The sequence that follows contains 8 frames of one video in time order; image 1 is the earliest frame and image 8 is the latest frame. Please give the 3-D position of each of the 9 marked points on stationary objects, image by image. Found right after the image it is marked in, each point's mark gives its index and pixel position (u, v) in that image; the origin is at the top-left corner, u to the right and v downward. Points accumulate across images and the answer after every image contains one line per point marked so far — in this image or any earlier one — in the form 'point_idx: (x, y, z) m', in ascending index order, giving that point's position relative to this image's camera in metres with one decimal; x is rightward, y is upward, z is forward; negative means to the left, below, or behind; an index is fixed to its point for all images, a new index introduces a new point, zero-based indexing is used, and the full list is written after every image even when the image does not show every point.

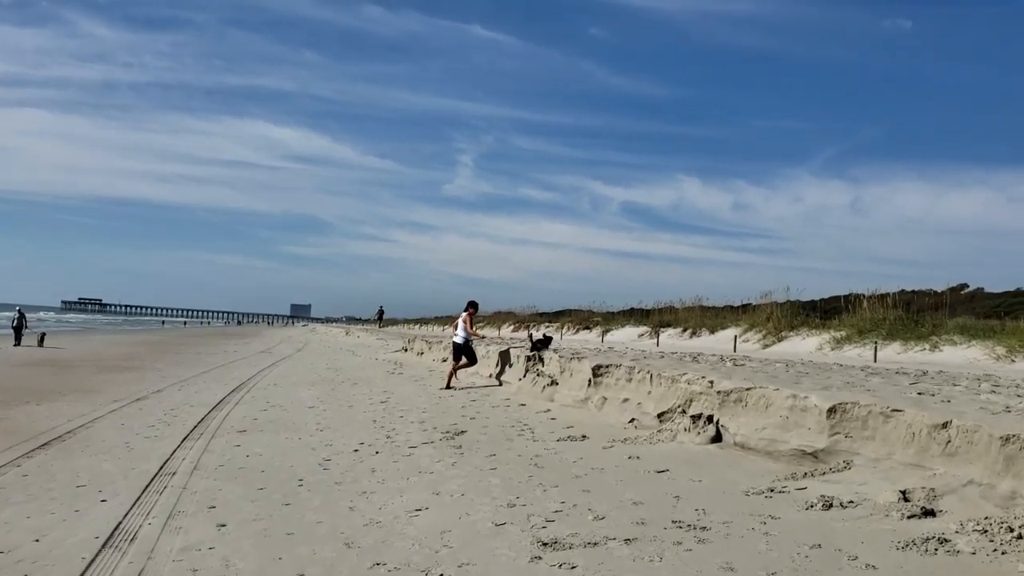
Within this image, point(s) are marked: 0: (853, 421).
0: (+1.8, -0.6, +5.0) m
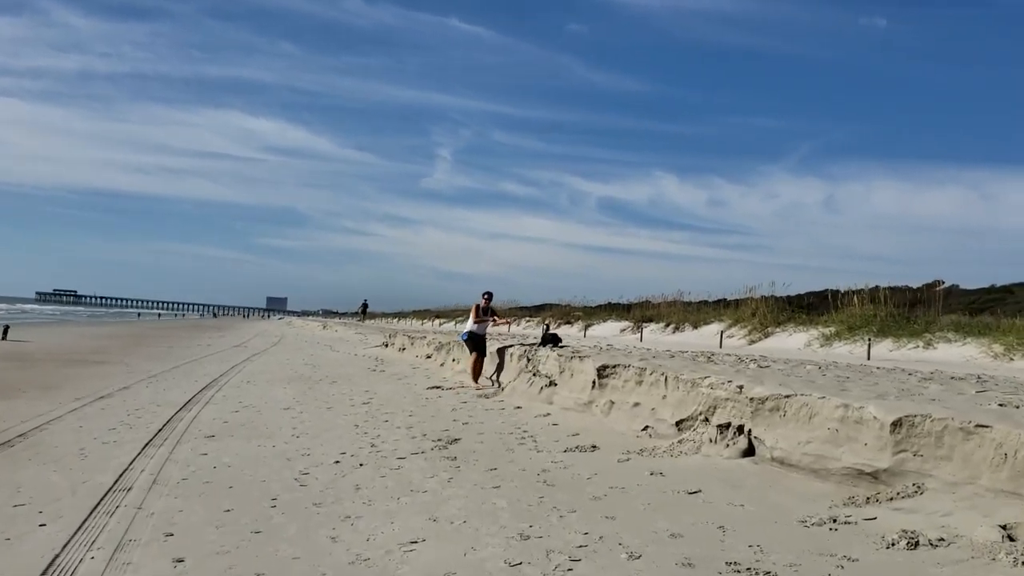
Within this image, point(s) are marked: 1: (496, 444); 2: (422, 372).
0: (+1.8, -0.7, +4.1) m
1: (-0.1, -1.1, +6.5) m
2: (-1.3, -1.2, +13.2) m
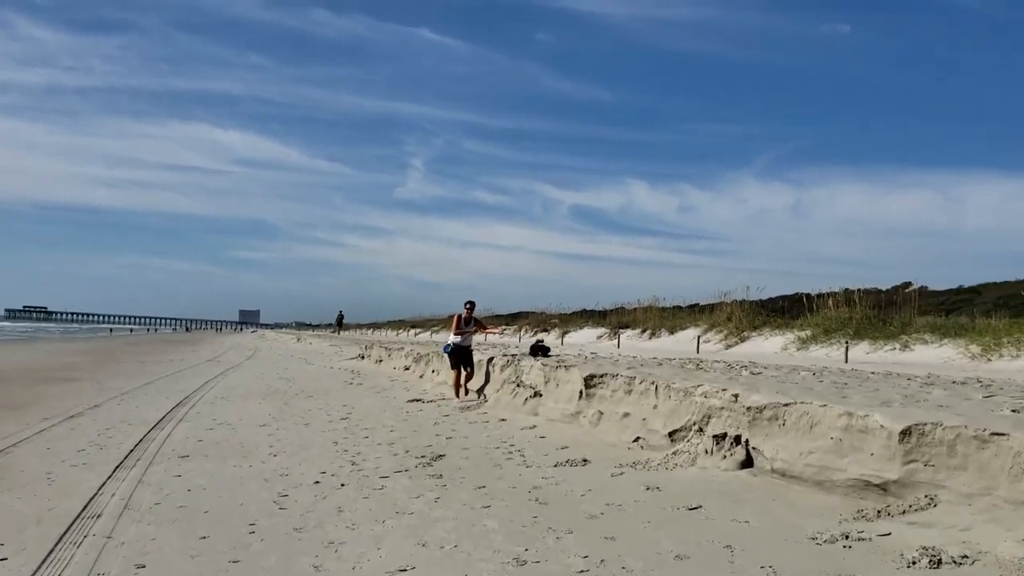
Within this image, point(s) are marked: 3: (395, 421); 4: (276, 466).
0: (+1.8, -0.7, +3.9) m
1: (-0.2, -1.1, +6.2) m
2: (-1.5, -1.3, +12.9) m
3: (-1.1, -1.3, +8.8) m
4: (-1.7, -1.3, +6.7) m
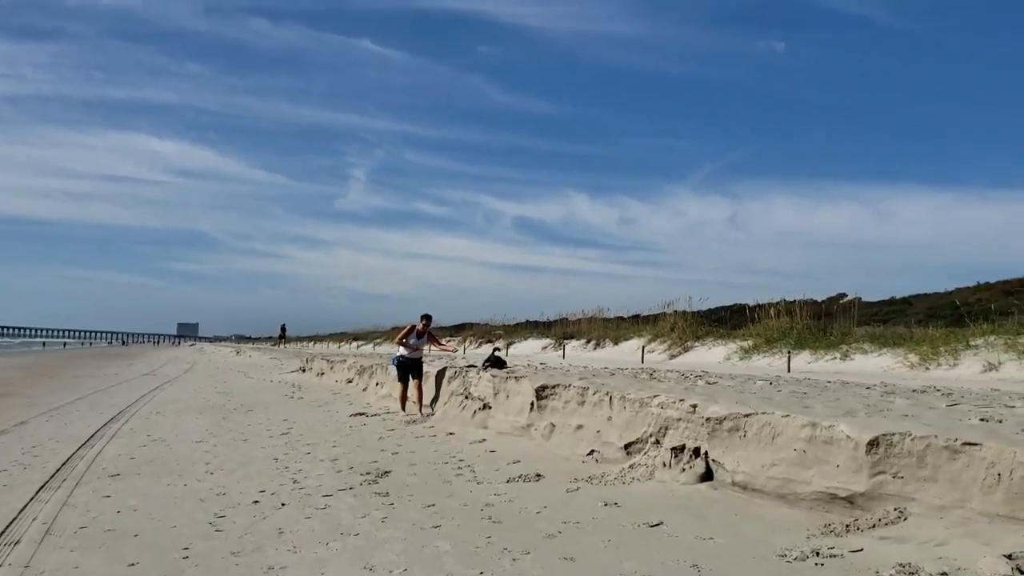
0: (+1.6, -0.7, +3.8) m
1: (-0.5, -1.2, +6.0) m
2: (-2.3, -1.5, +12.6) m
3: (-1.6, -1.3, +8.5) m
4: (-2.0, -1.3, +6.3) m
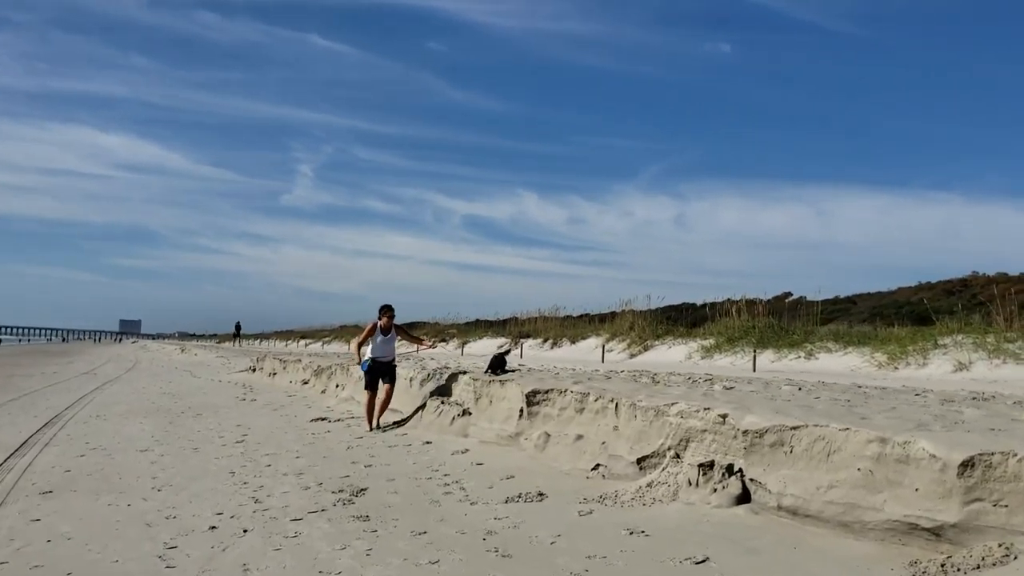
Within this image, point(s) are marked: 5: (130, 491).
0: (+1.7, -0.7, +3.2) m
1: (-0.5, -1.2, +5.2) m
2: (-2.6, -1.4, +11.7) m
3: (-1.7, -1.3, +7.7) m
4: (-2.1, -1.3, +5.5) m
5: (-2.4, -1.3, +6.0) m
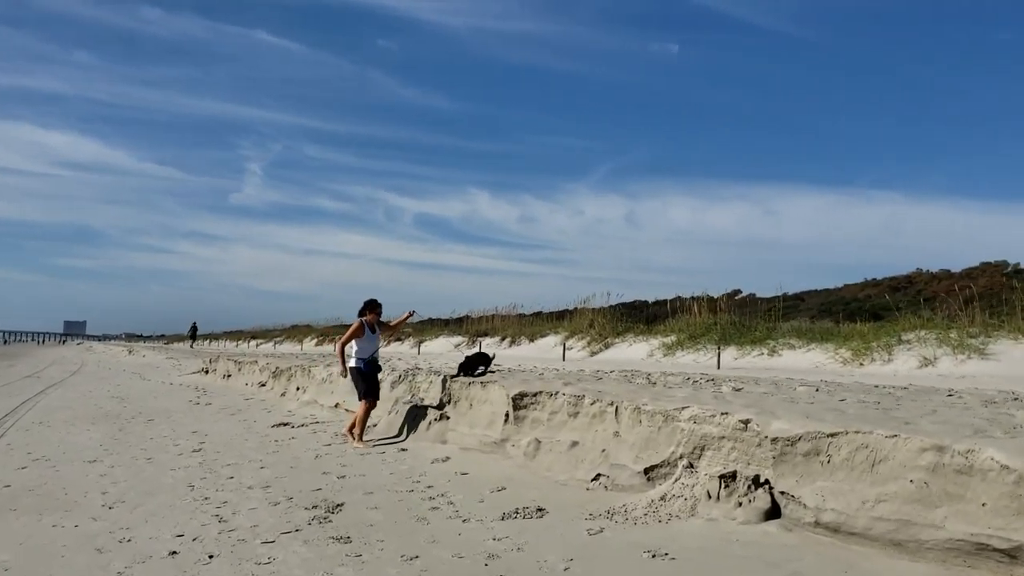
0: (+1.7, -0.6, +2.8) m
1: (-0.6, -1.1, +4.8) m
2: (-3.0, -1.4, +11.1) m
3: (-1.9, -1.3, +7.1) m
4: (-2.1, -1.3, +5.0) m
5: (-2.5, -1.3, +5.4) m
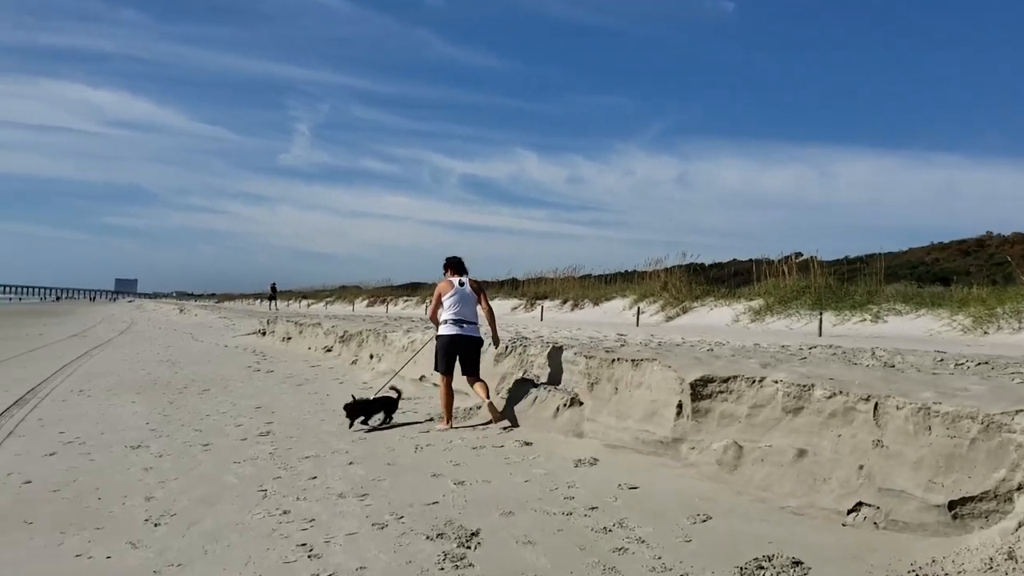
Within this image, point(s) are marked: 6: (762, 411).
0: (+2.4, -0.5, +1.2) m
1: (+0.2, -0.9, +3.3) m
2: (-1.9, -0.9, +9.8) m
3: (-1.0, -0.9, +5.7) m
4: (-1.3, -1.0, +3.6) m
5: (-1.7, -1.0, +4.0) m
6: (+1.1, -0.5, +4.0) m
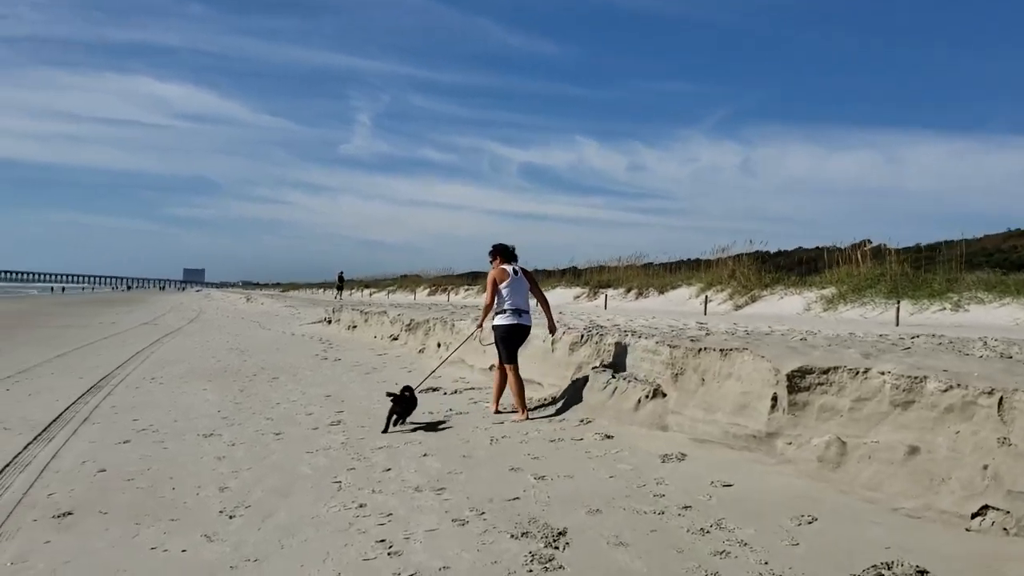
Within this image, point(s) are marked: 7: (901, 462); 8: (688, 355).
0: (+2.6, -0.5, +0.8) m
1: (+0.5, -0.9, +3.0) m
2: (-1.2, -0.8, +9.7) m
3: (-0.5, -0.9, +5.5) m
4: (-1.0, -1.0, +3.4) m
5: (-1.4, -1.0, +3.9) m
6: (+1.4, -0.5, +3.7) m
7: (+1.4, -0.6, +3.4) m
8: (+0.9, -0.4, +5.0) m
